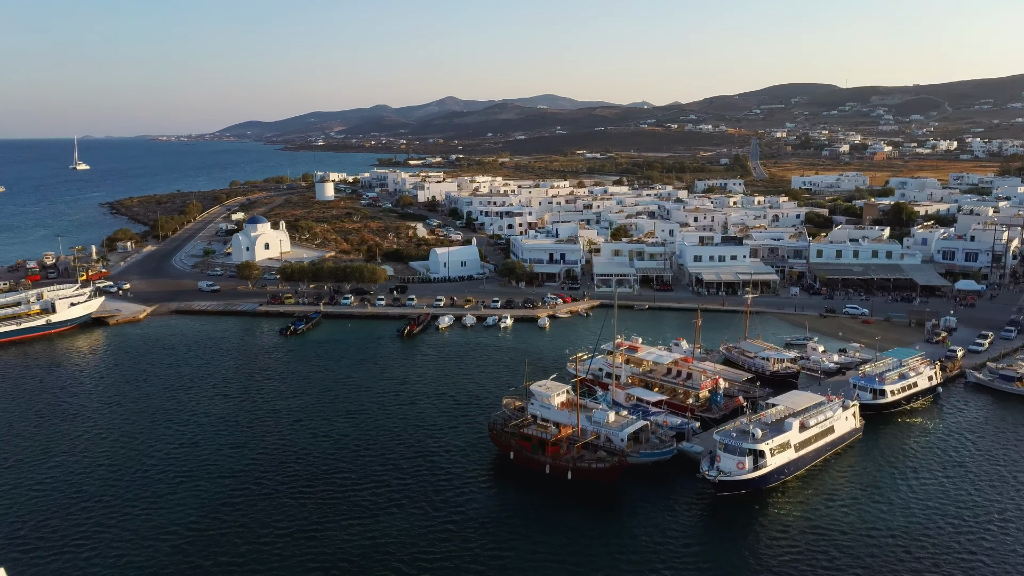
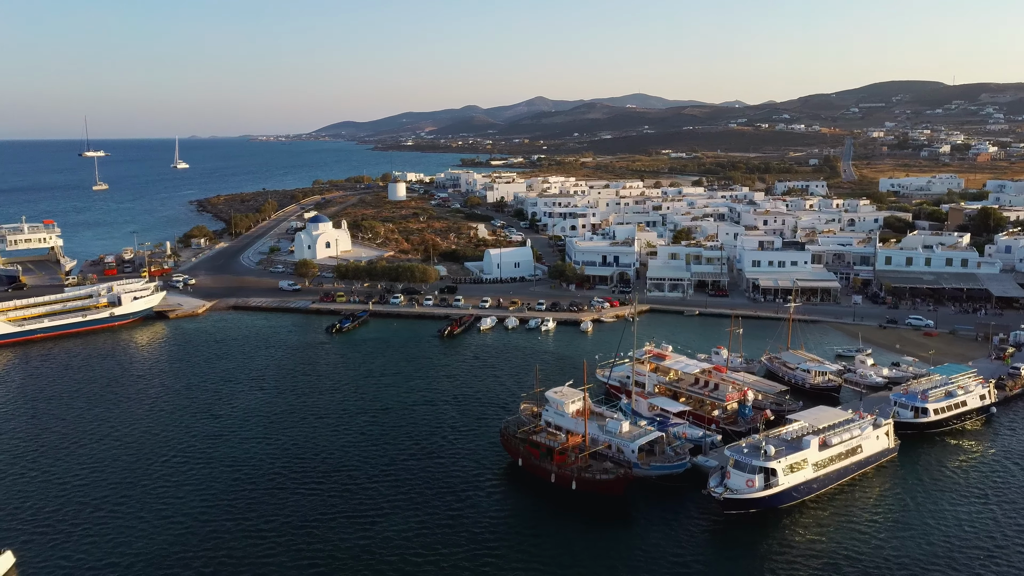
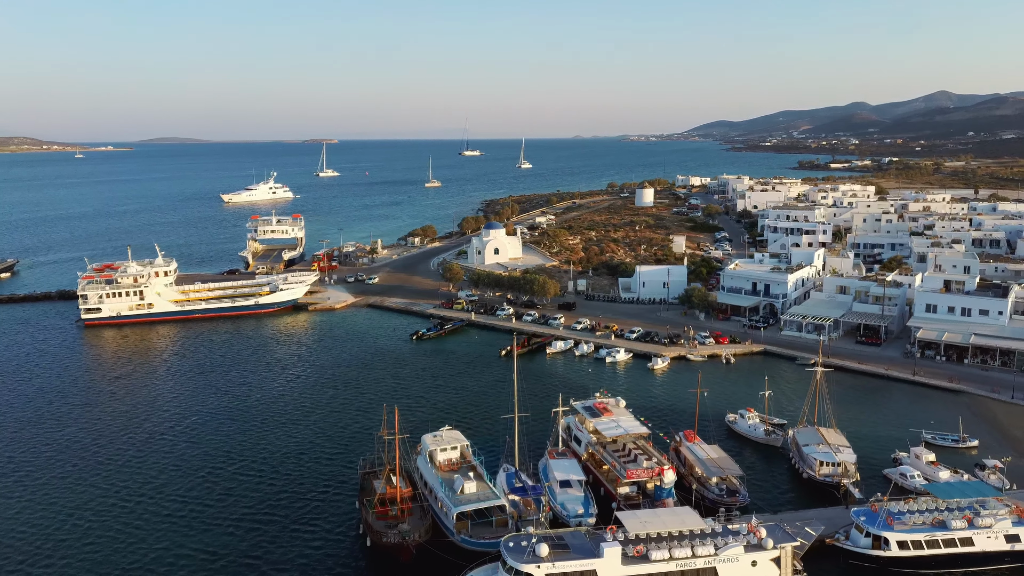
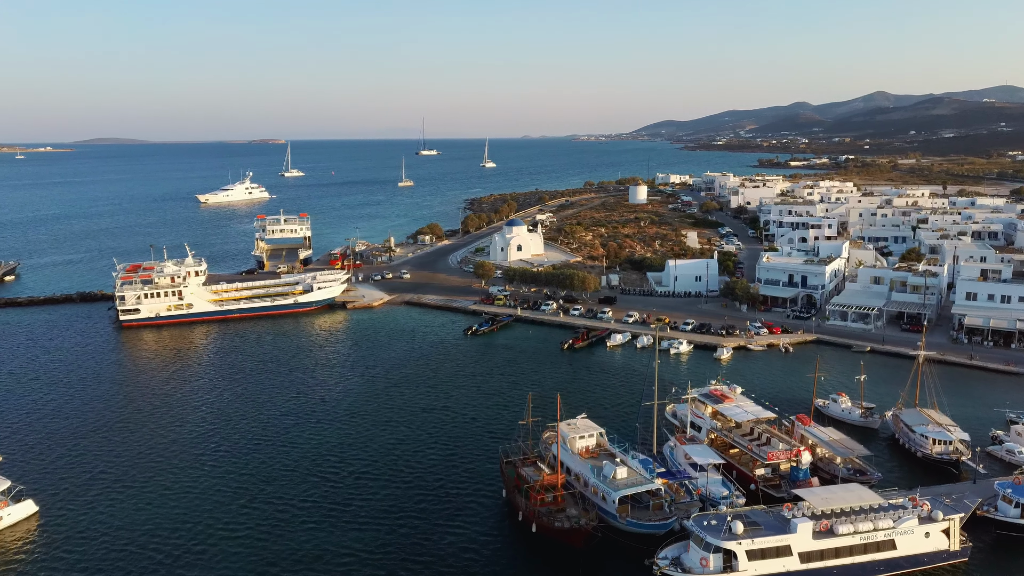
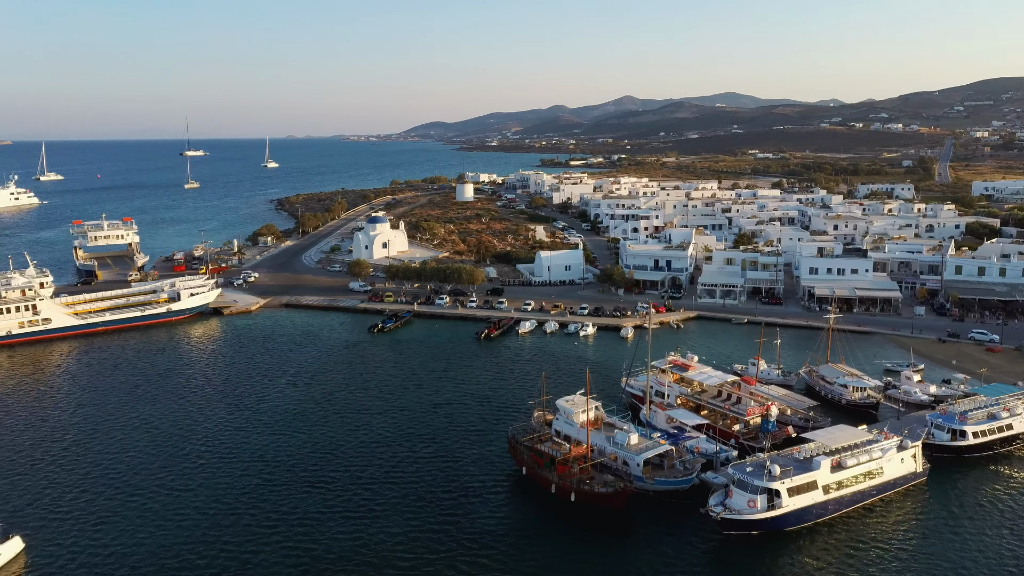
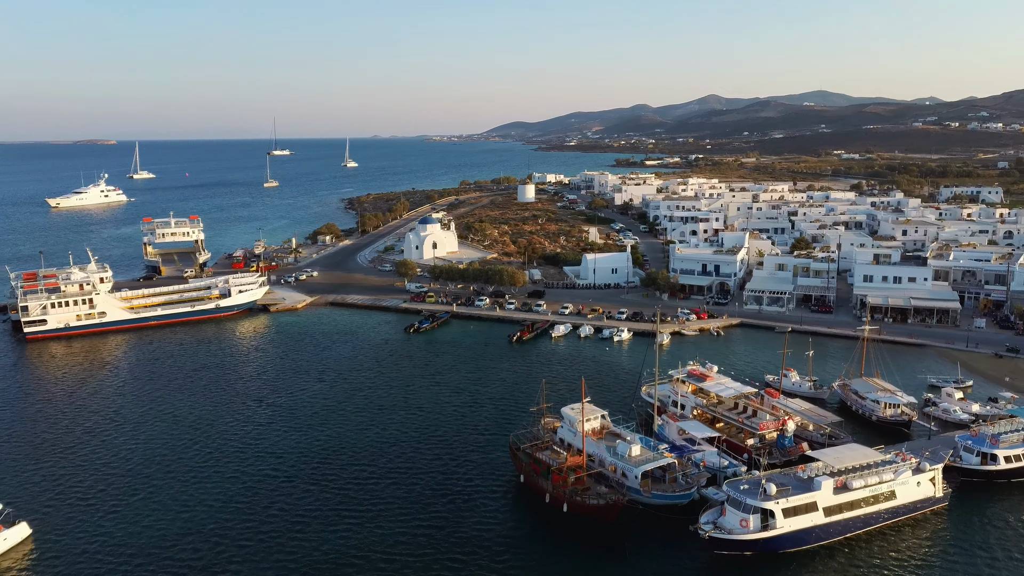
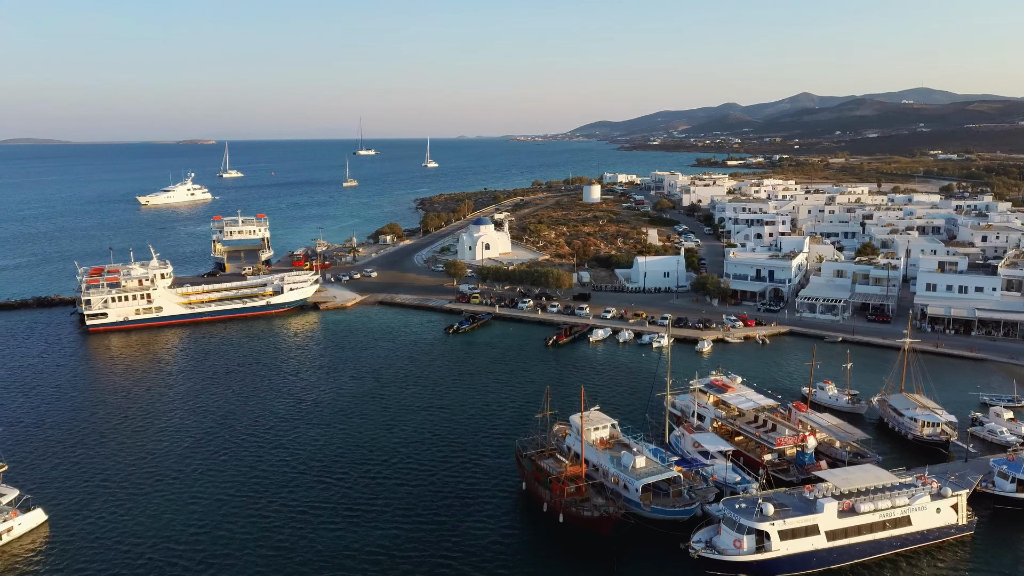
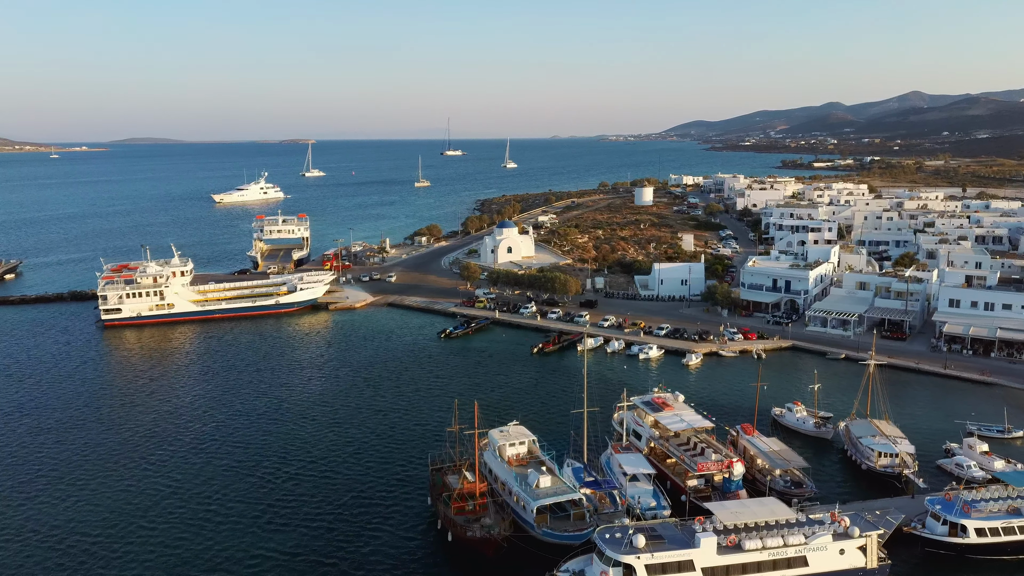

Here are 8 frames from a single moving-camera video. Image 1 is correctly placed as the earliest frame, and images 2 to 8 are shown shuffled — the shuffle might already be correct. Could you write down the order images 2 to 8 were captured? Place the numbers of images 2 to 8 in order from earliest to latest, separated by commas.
2, 5, 6, 7, 4, 8, 3
